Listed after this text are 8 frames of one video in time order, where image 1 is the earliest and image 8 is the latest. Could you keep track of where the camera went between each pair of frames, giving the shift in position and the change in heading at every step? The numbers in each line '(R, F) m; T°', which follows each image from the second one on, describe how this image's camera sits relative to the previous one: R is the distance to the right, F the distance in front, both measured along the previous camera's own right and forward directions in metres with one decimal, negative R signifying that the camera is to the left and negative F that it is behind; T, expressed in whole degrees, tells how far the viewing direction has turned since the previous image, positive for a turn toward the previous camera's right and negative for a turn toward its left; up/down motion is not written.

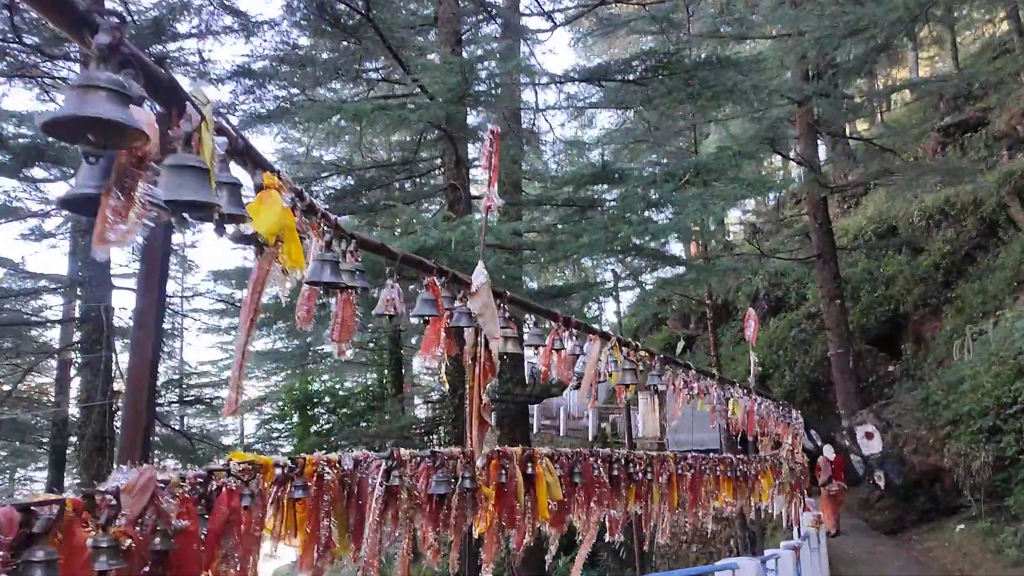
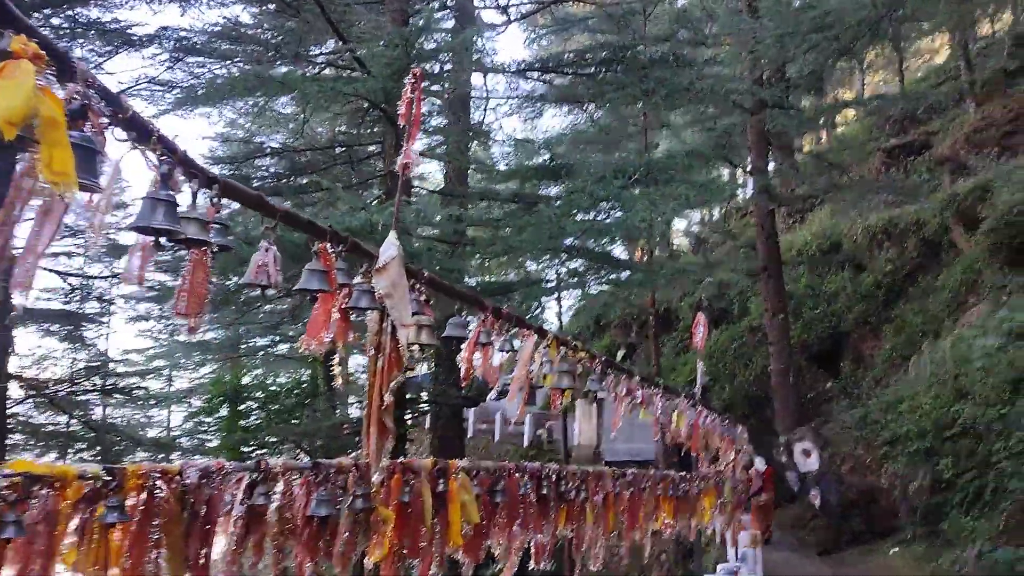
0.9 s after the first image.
(+0.1, +0.4) m; +4°
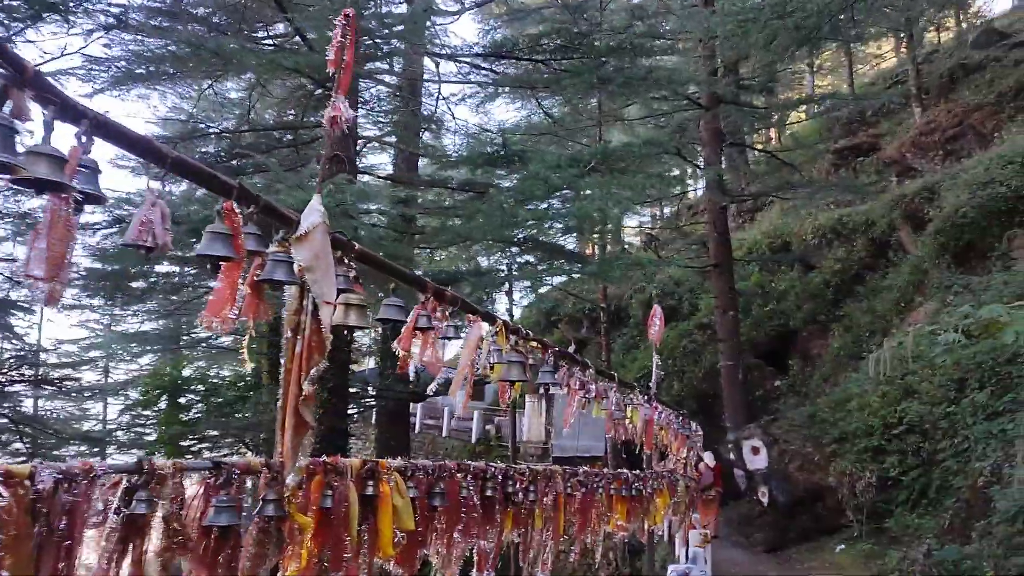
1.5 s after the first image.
(0.0, +0.2) m; +3°
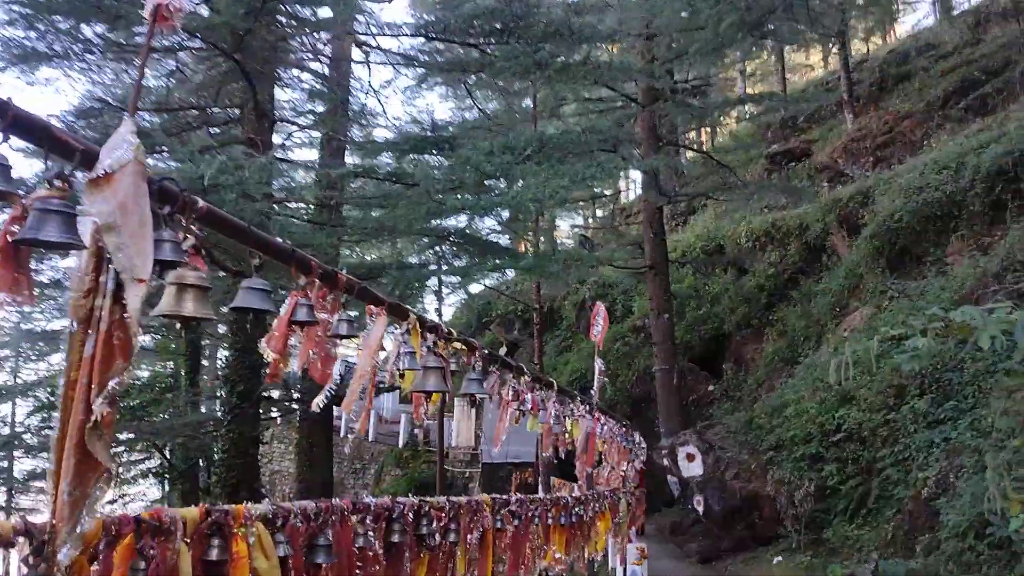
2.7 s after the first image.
(0.0, +0.5) m; +4°
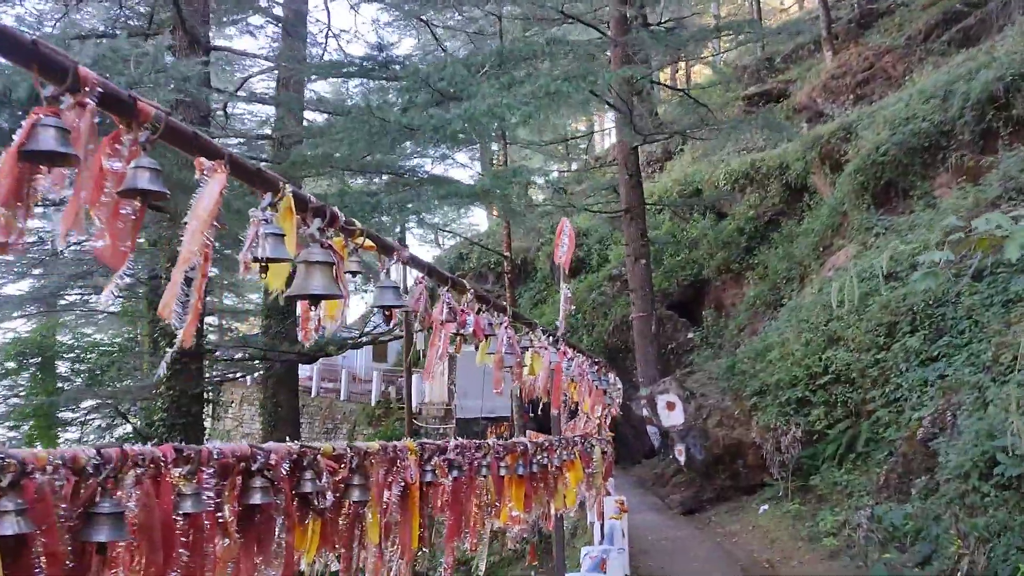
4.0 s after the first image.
(+0.1, +0.5) m; +1°
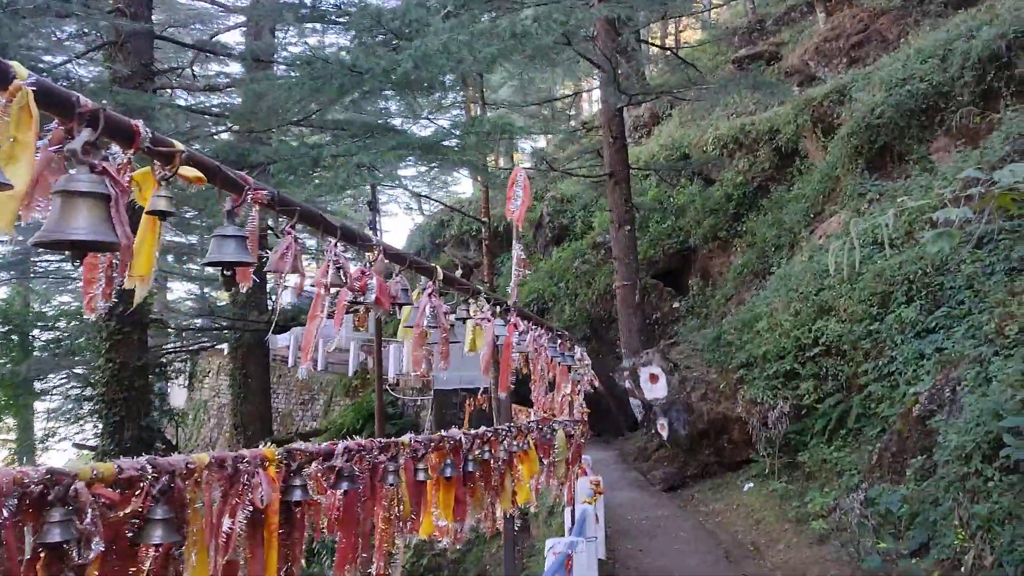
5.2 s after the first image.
(+0.1, +0.4) m; +1°
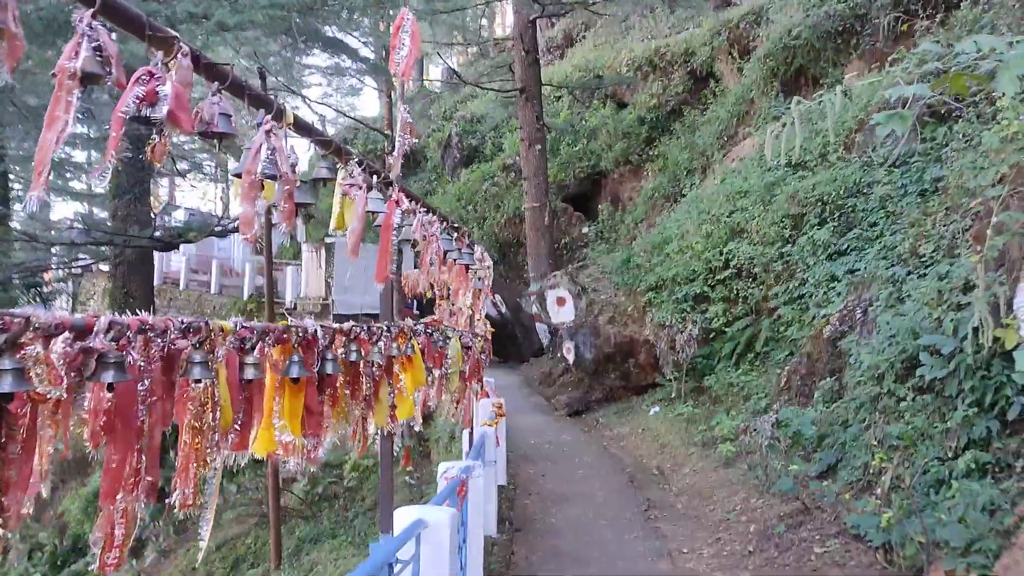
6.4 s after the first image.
(+0.1, +0.4) m; +6°
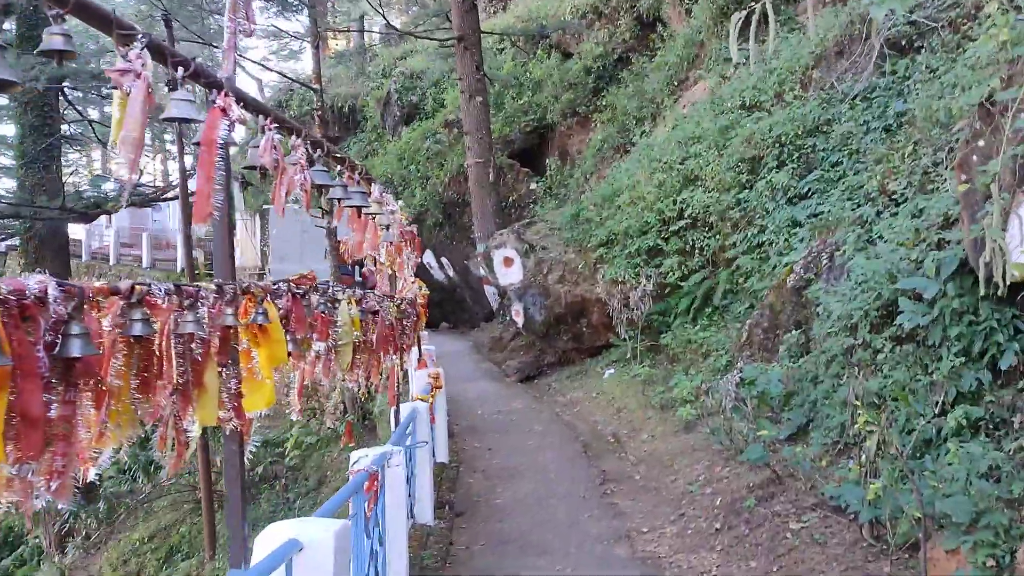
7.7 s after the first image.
(+0.1, +0.5) m; +3°
